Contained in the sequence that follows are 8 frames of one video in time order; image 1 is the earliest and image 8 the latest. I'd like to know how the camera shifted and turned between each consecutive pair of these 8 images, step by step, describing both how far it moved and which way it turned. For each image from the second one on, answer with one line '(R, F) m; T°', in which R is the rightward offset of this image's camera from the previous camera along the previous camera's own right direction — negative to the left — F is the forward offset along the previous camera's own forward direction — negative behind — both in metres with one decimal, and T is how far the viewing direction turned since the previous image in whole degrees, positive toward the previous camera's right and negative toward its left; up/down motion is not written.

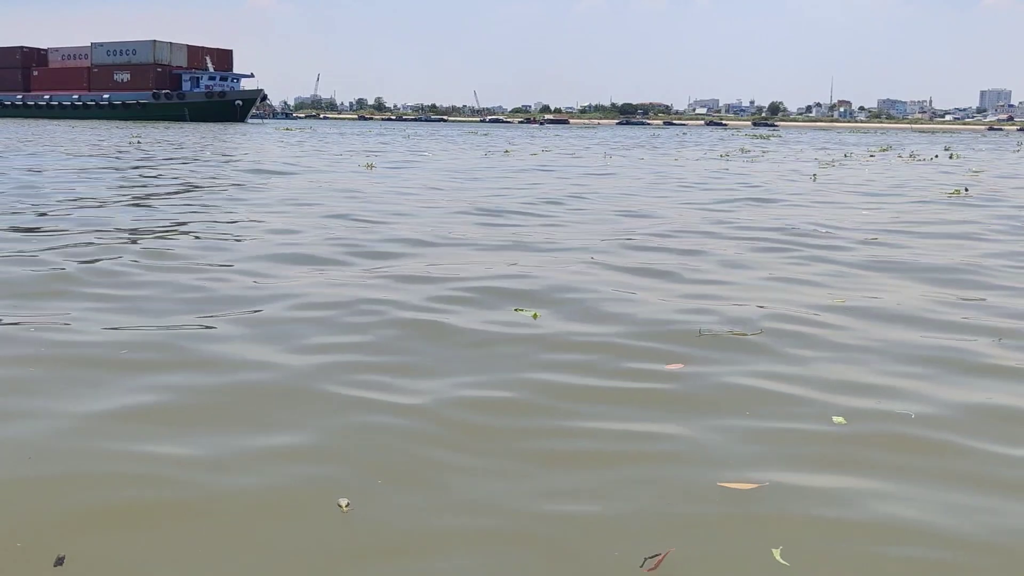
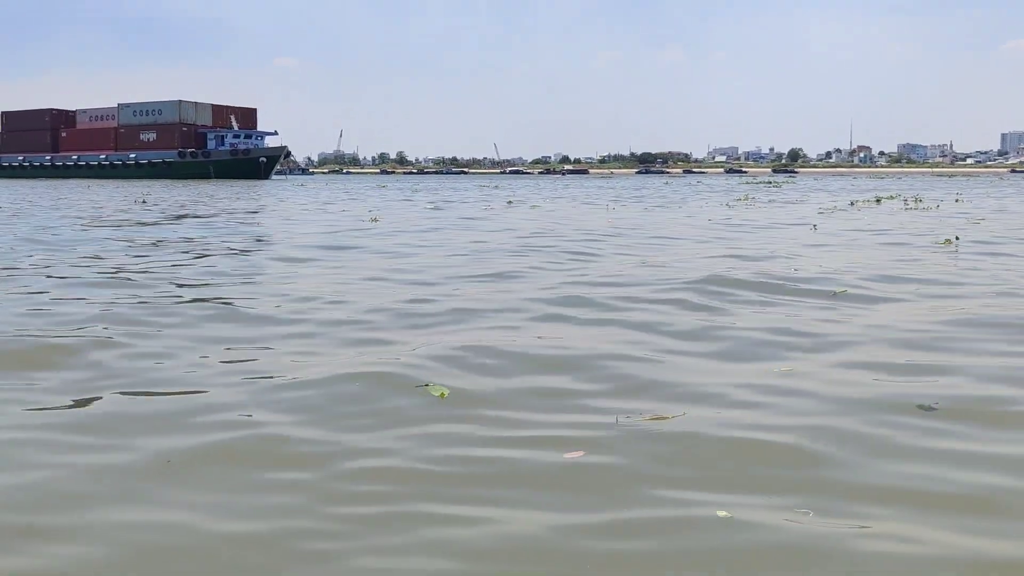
(+0.2, 0.0) m; -1°
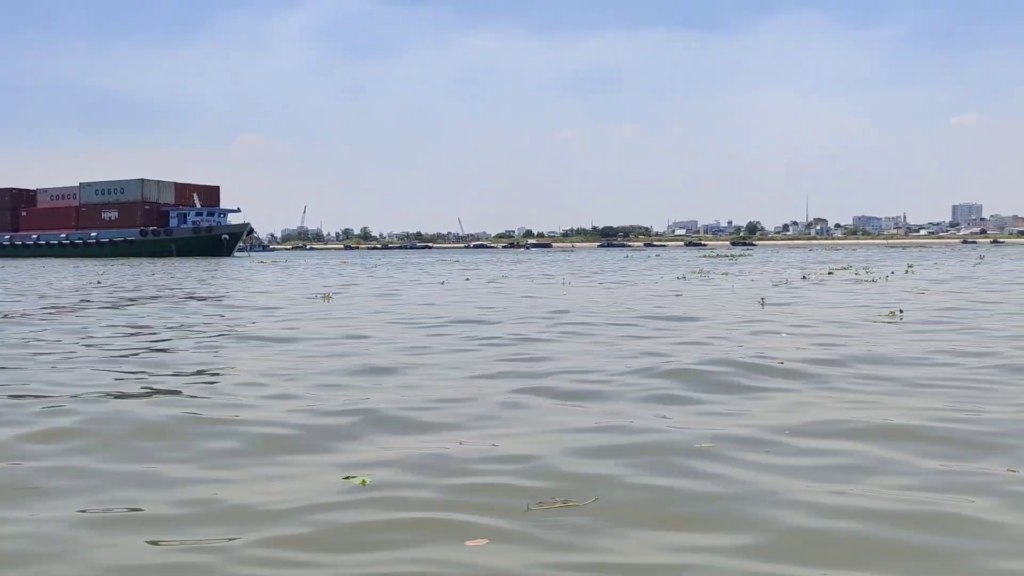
(+0.1, -0.1) m; +2°
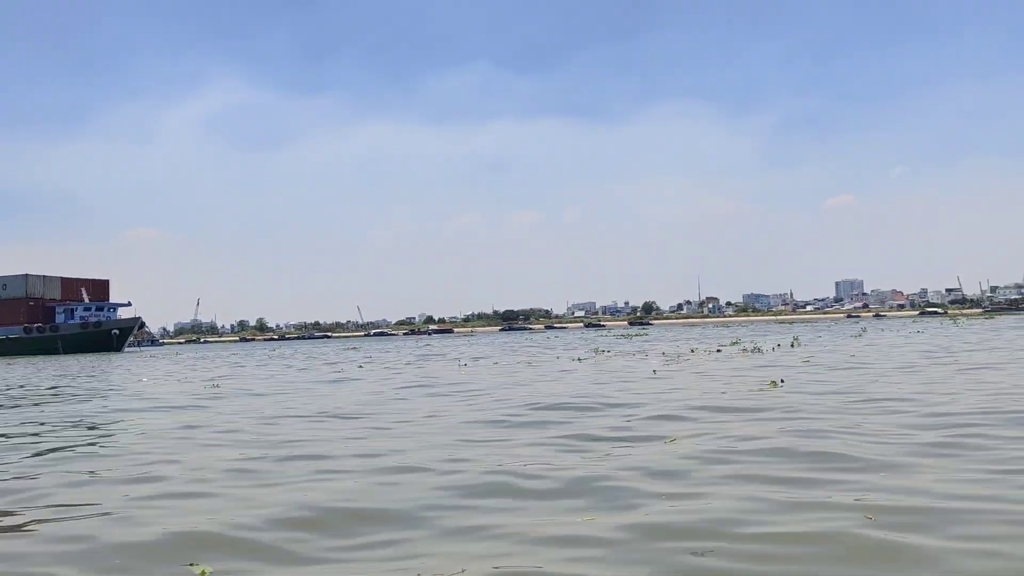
(-1.5, -0.1) m; +7°
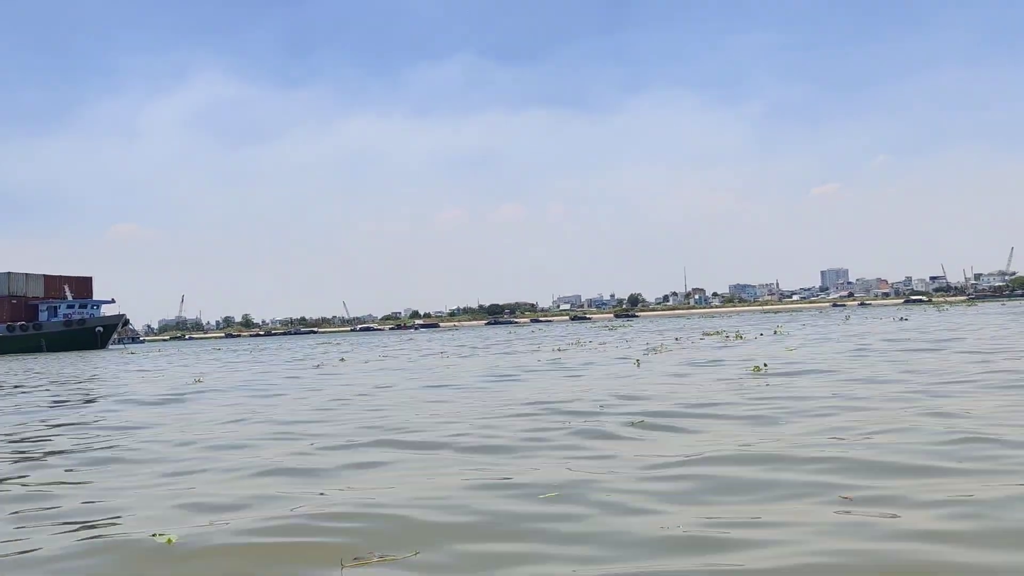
(-1.4, 0.0) m; +2°
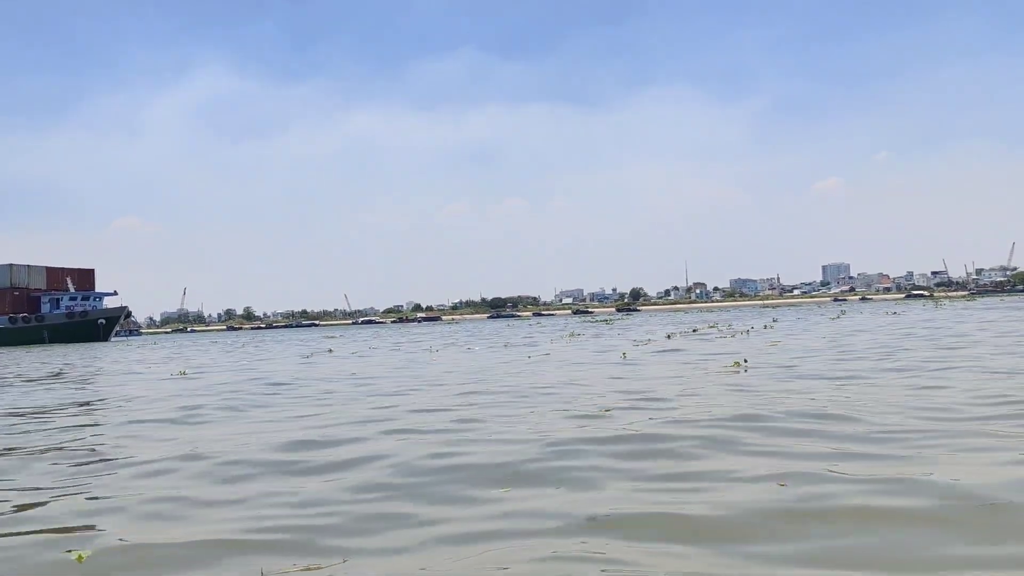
(+0.8, 0.0) m; -1°
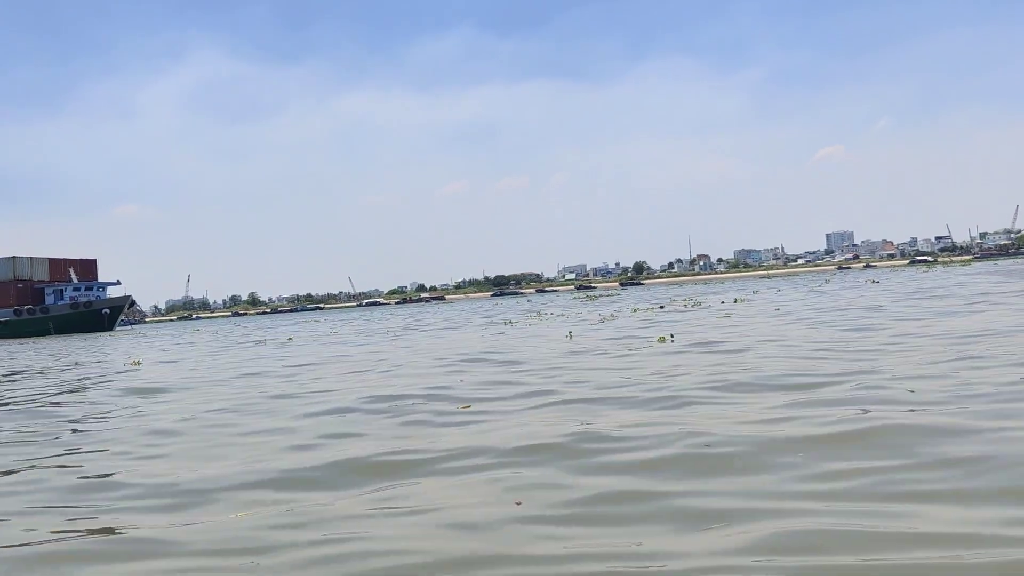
(+1.4, +0.2) m; -1°
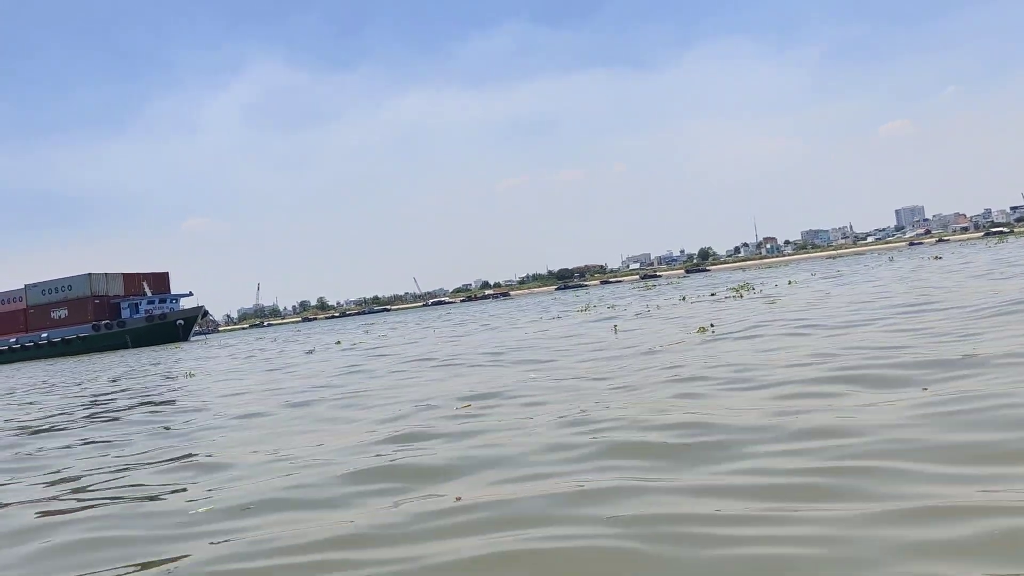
(+0.2, +0.1) m; -4°
